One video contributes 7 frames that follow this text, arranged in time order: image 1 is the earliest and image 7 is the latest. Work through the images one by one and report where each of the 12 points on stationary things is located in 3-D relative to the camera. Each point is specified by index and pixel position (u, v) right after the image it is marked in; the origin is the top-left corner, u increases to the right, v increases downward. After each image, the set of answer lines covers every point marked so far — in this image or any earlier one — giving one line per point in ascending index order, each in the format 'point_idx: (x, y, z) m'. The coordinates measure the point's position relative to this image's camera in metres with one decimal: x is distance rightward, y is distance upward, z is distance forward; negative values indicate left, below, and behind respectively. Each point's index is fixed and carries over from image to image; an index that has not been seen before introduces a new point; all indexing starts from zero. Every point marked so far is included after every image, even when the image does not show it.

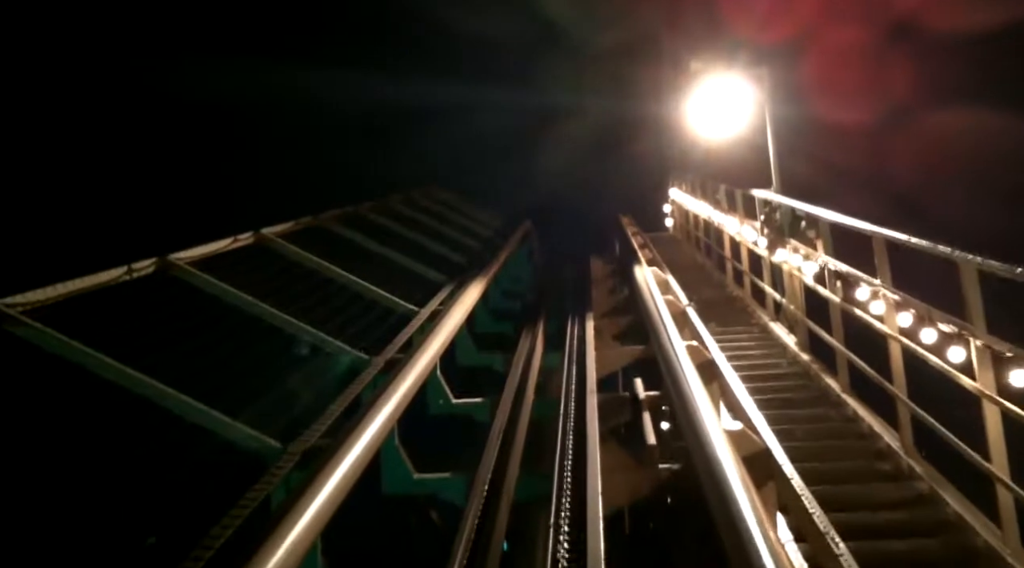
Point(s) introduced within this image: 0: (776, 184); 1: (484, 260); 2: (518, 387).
0: (+2.6, +1.0, +8.7) m
1: (-0.3, +0.3, +10.8) m
2: (+0.1, -0.9, +7.7) m
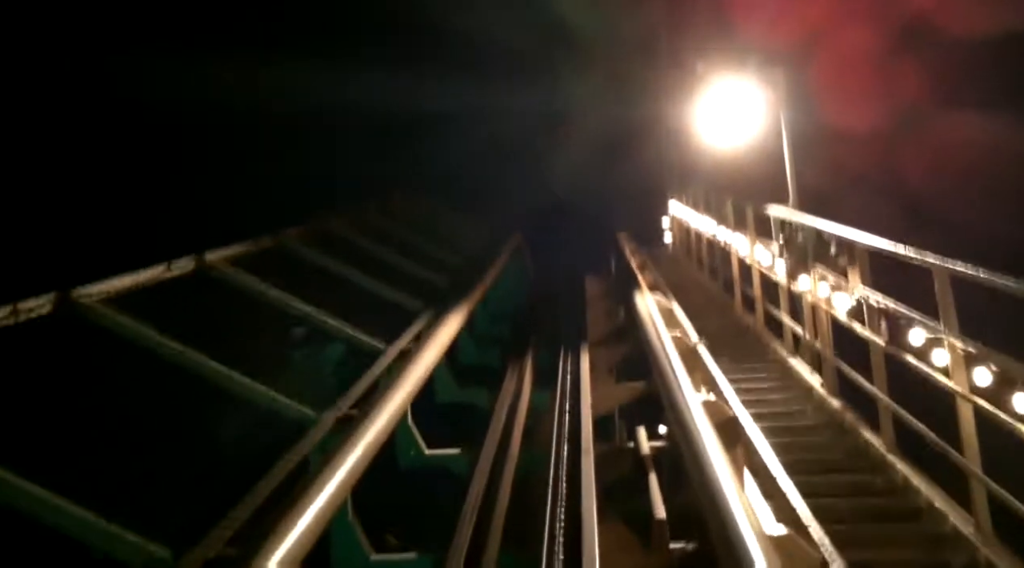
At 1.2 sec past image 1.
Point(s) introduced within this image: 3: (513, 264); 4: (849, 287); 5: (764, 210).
0: (+2.5, +0.7, +7.7) m
1: (-0.5, 0.0, +9.9) m
2: (-0.1, -1.2, +6.8) m
3: (+0.1, +0.4, +13.6) m
4: (+2.1, 0.0, +5.4) m
5: (+2.3, +0.7, +7.9) m
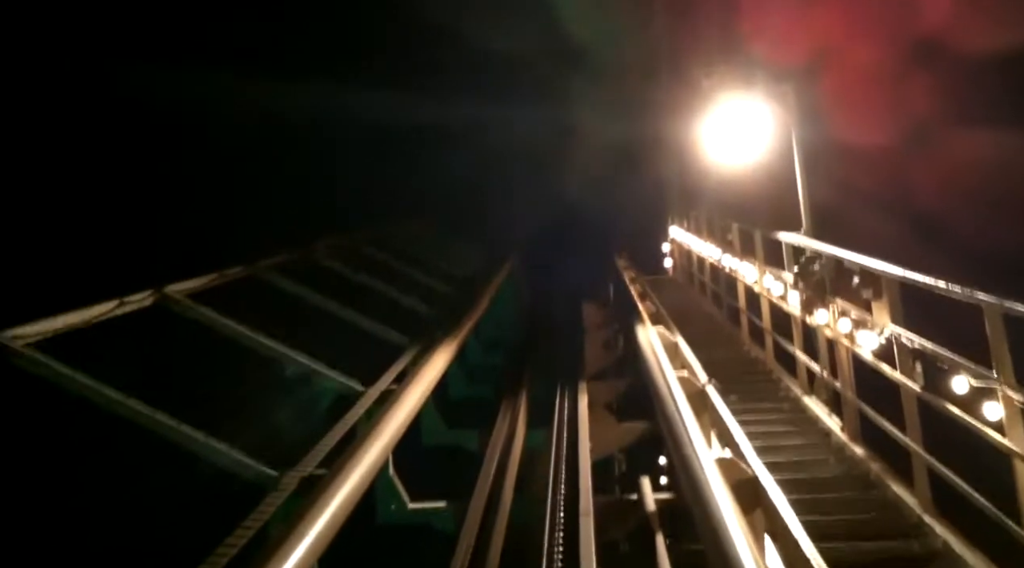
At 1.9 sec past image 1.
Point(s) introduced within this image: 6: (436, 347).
0: (+2.4, +0.5, +7.2) m
1: (-0.6, -0.3, +9.3) m
2: (-0.1, -1.4, +6.2) m
3: (0.0, 0.0, +13.0) m
4: (+2.0, -0.2, +4.9) m
5: (+2.2, +0.4, +7.4) m
6: (-0.6, -0.5, +7.4) m
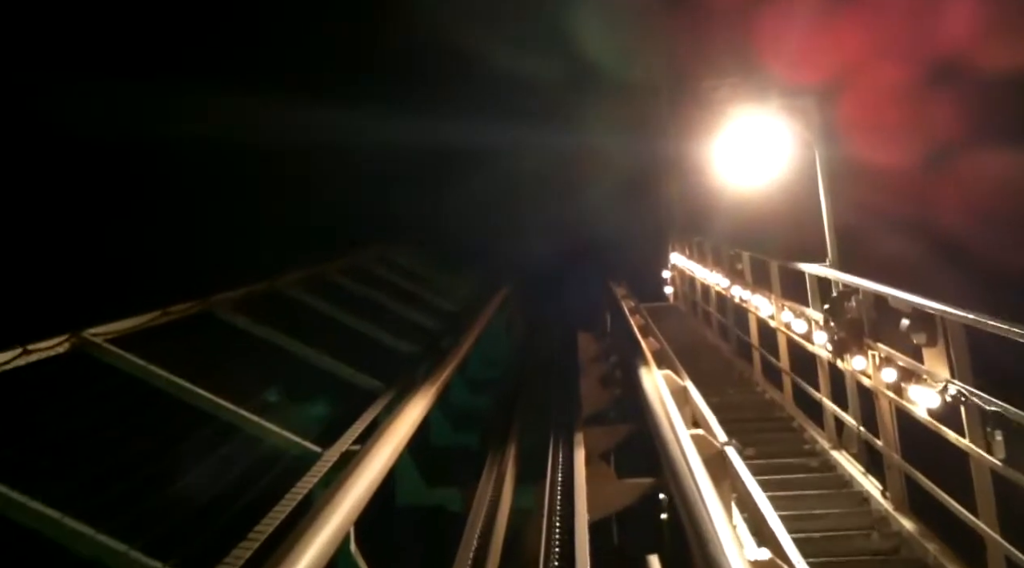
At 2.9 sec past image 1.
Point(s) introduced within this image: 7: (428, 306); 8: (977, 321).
0: (+2.3, +0.2, +6.4) m
1: (-0.7, -0.6, +8.5) m
2: (-0.2, -1.6, +5.3) m
3: (-0.1, -0.5, +12.2) m
4: (+2.0, -0.4, +4.0) m
5: (+2.1, +0.2, +6.5) m
6: (-0.7, -0.8, +6.5) m
7: (-1.1, -0.3, +10.9) m
8: (+1.9, -0.2, +3.5) m
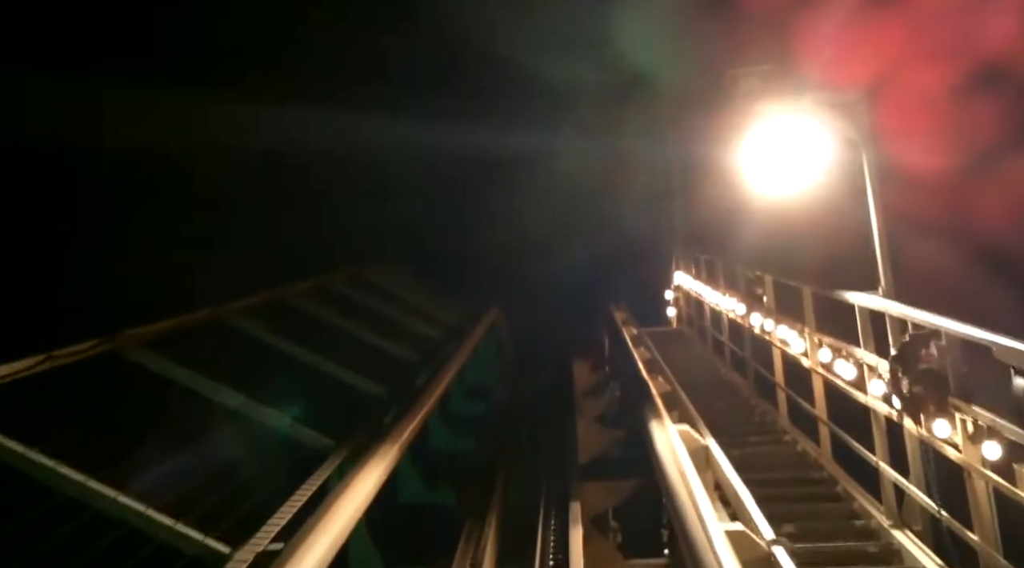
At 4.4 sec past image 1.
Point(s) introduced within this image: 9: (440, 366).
0: (+2.2, 0.0, +5.2) m
1: (-0.8, -0.8, +7.3) m
2: (-0.3, -1.8, +4.1) m
3: (-0.3, -0.8, +11.0) m
4: (+1.9, -0.6, +2.9) m
5: (+2.0, -0.1, +5.4) m
6: (-0.9, -1.0, +5.3) m
7: (-1.2, -0.6, +9.7) m
8: (+1.8, -0.3, +2.3) m
9: (-0.7, -0.8, +8.0) m
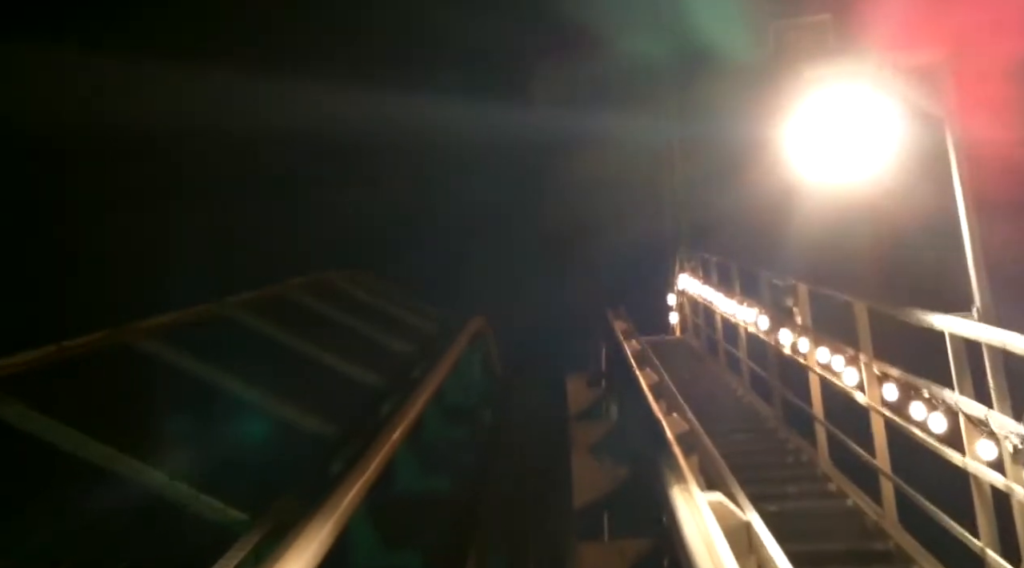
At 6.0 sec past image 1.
0: (+2.1, -0.1, +4.0) m
1: (-0.9, -0.9, +6.0) m
2: (-0.4, -1.9, +2.9) m
3: (-0.5, -0.8, +9.7) m
4: (+1.8, -0.7, +1.6) m
5: (+1.9, -0.1, +4.1) m
6: (-1.0, -1.1, +4.1) m
7: (-1.3, -0.6, +8.4) m
8: (+1.7, -0.4, +1.1) m
9: (-0.8, -0.8, +6.8) m
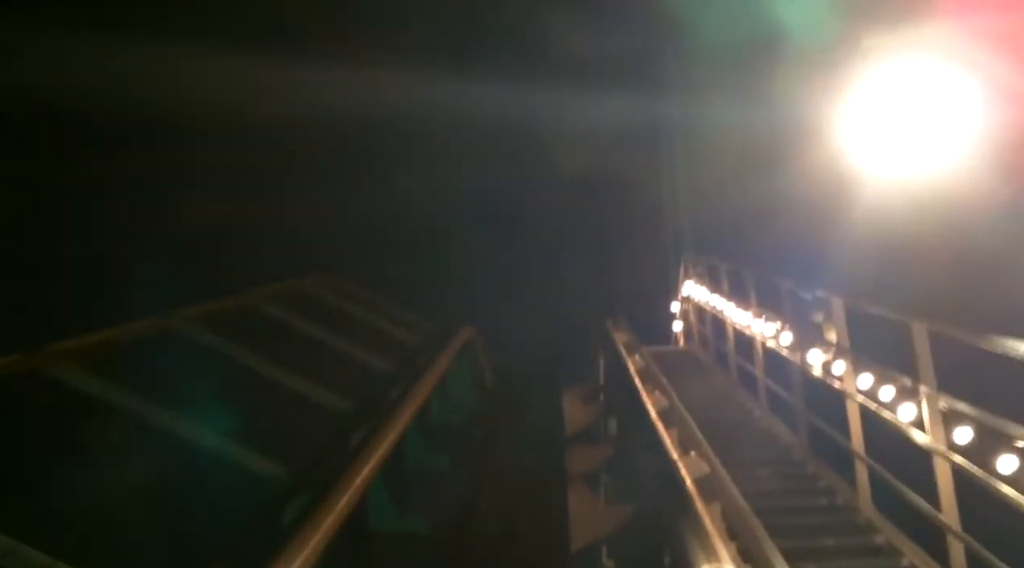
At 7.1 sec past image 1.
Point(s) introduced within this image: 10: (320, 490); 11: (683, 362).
0: (+2.1, -0.1, +3.2) m
1: (-1.0, -1.0, +5.2) m
2: (-0.5, -2.0, +2.0) m
3: (-0.5, -0.9, +8.9) m
4: (+1.7, -0.8, +0.8) m
5: (+1.8, -0.2, +3.3) m
6: (-1.0, -1.2, +3.2) m
7: (-1.4, -0.7, +7.5) m
8: (+1.7, -0.5, +0.2) m
9: (-0.9, -0.9, +5.9) m
10: (-1.0, -1.1, +4.3) m
11: (+1.8, -0.8, +9.0) m
